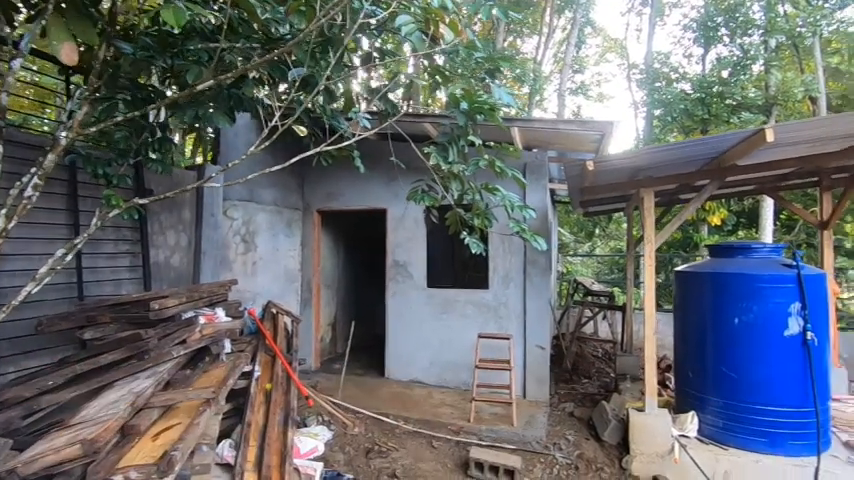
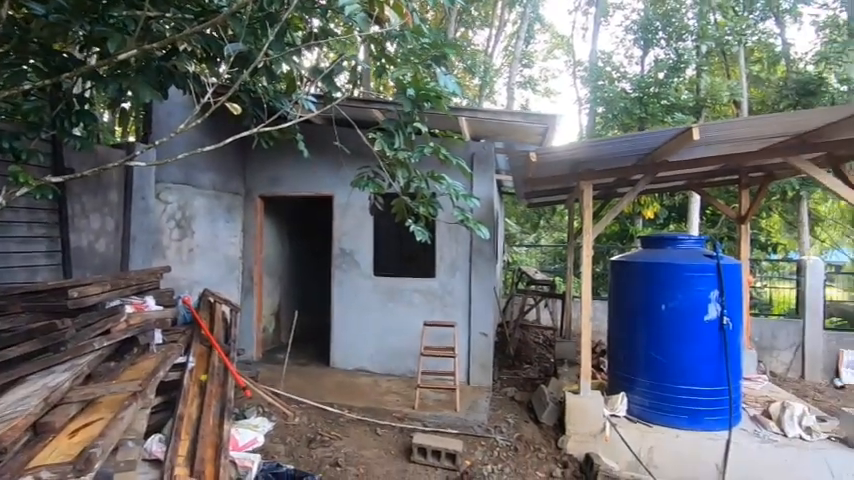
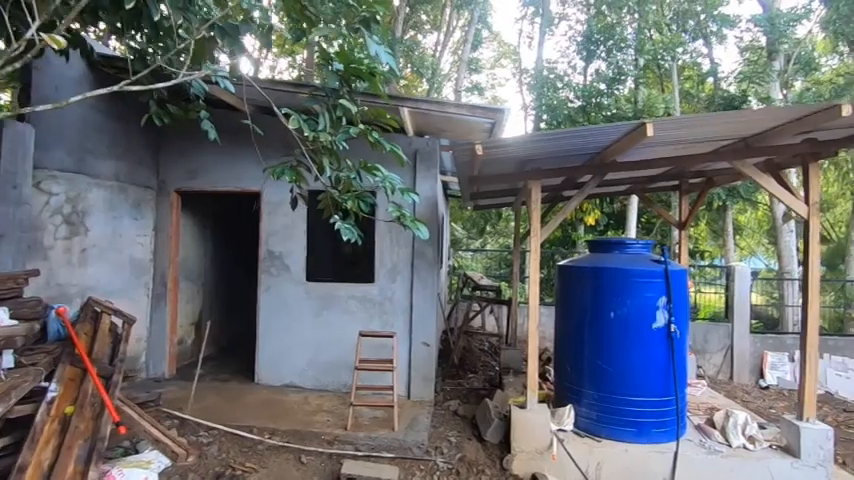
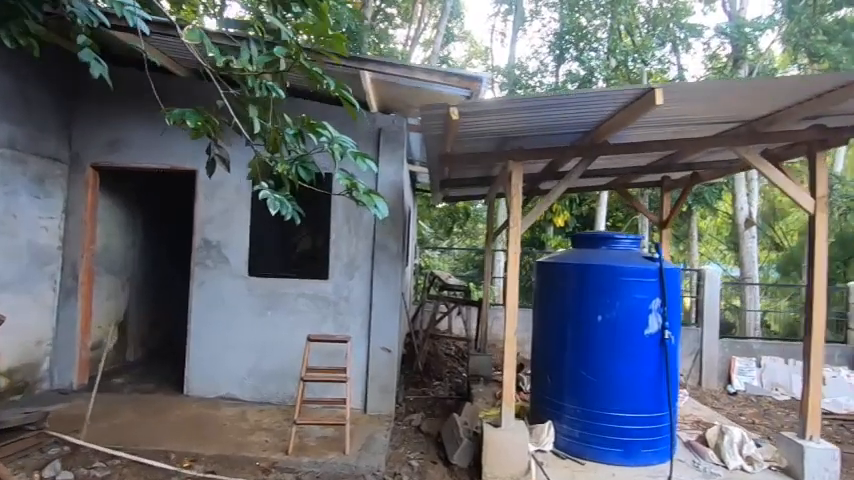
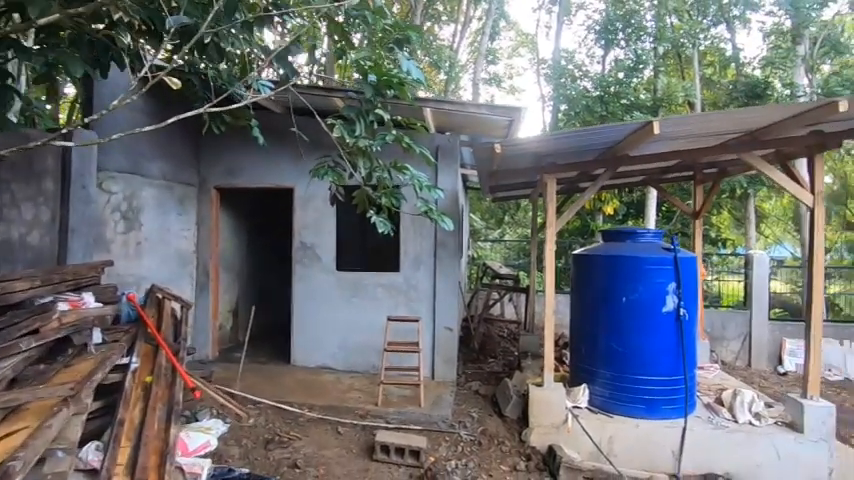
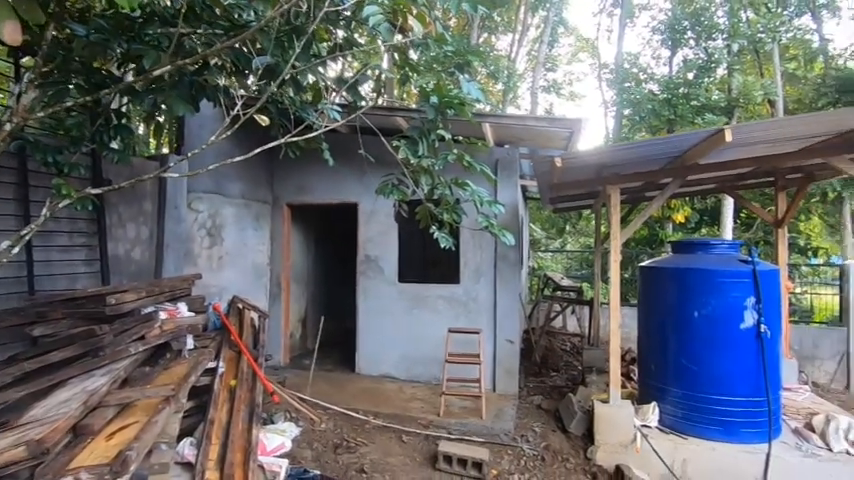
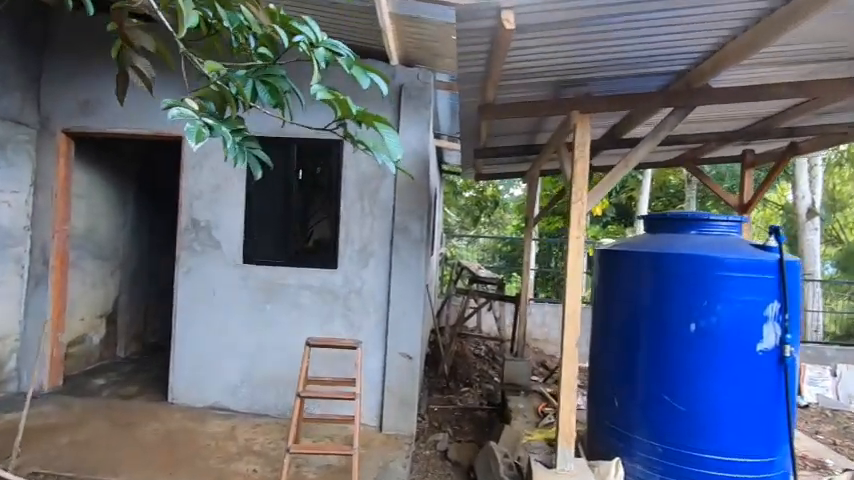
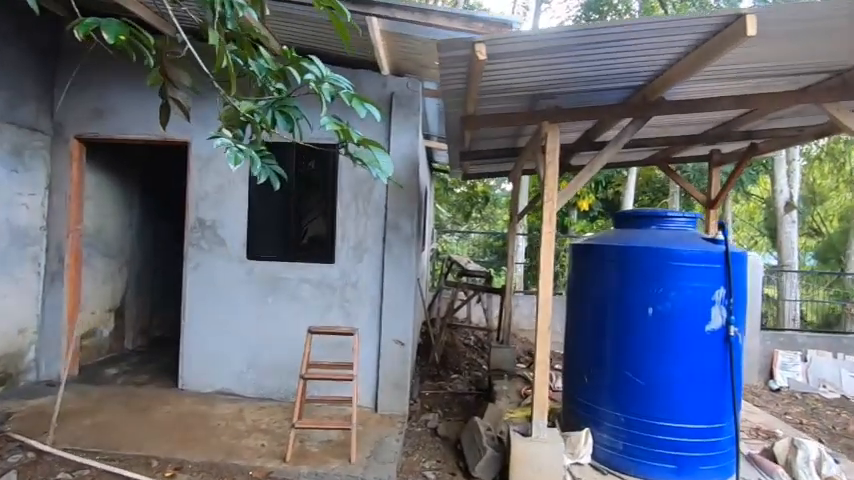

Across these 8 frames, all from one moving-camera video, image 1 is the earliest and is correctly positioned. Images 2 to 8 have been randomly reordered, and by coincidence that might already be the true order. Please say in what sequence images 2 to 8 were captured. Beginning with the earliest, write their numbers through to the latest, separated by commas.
6, 2, 5, 3, 4, 8, 7
